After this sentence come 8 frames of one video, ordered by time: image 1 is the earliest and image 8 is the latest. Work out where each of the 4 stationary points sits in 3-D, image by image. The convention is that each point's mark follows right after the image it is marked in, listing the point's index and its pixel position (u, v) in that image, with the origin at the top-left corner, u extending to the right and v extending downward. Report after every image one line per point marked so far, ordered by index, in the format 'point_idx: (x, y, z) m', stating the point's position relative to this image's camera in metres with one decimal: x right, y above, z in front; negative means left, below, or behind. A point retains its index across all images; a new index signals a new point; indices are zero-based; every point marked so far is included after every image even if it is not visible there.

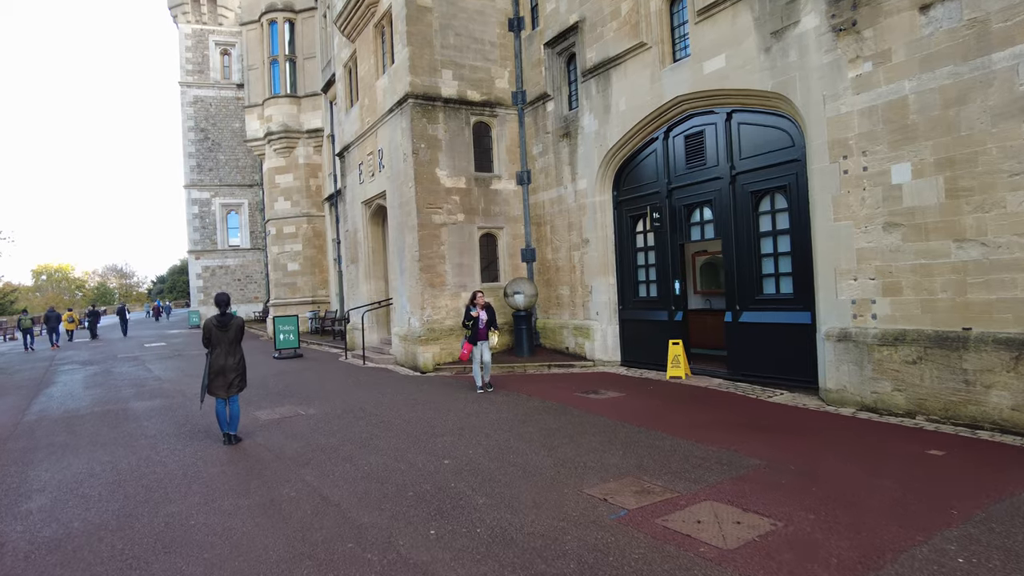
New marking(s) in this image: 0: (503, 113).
0: (-0.2, +3.7, +13.4) m
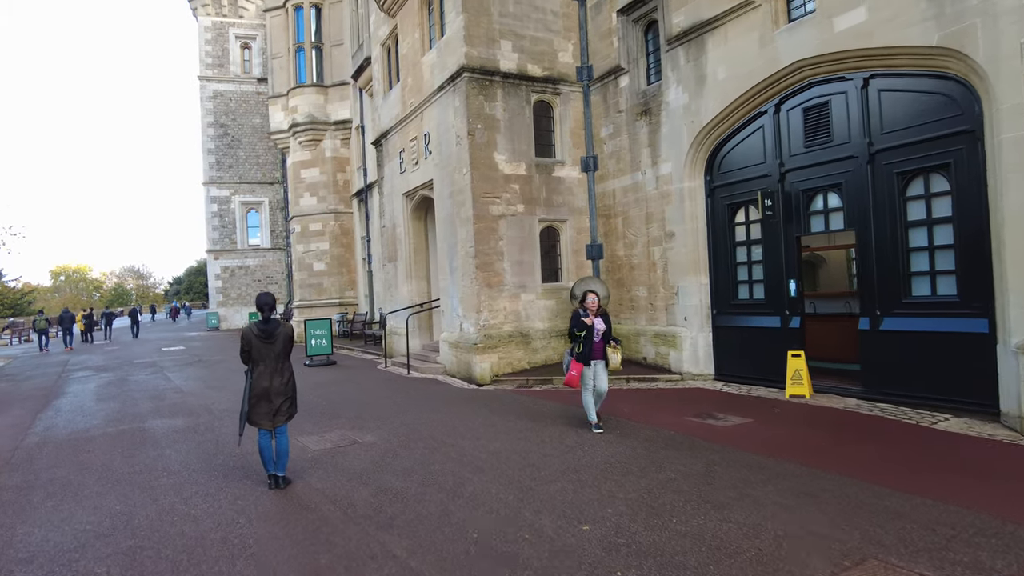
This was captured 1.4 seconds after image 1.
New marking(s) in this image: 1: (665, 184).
0: (+1.1, +3.7, +11.9) m
1: (+2.5, +1.7, +10.4) m
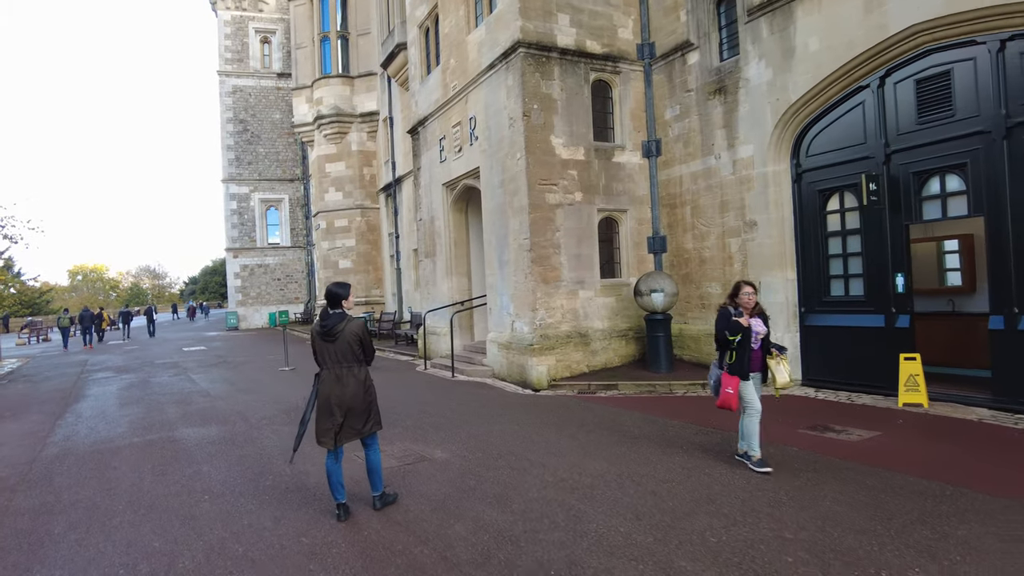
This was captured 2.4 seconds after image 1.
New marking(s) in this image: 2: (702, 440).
0: (+2.0, +3.8, +10.9) m
1: (+3.4, +1.8, +9.4) m
2: (+1.8, -1.5, +6.0) m
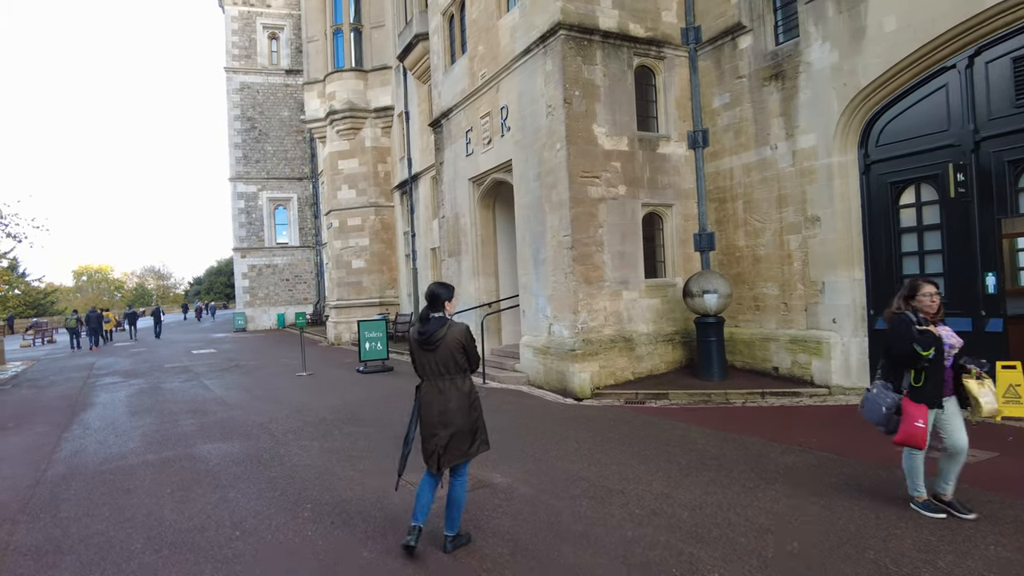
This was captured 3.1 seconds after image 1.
0: (+2.6, +3.8, +10.2) m
1: (+4.0, +1.8, +8.7) m
2: (+2.4, -1.5, +5.3) m
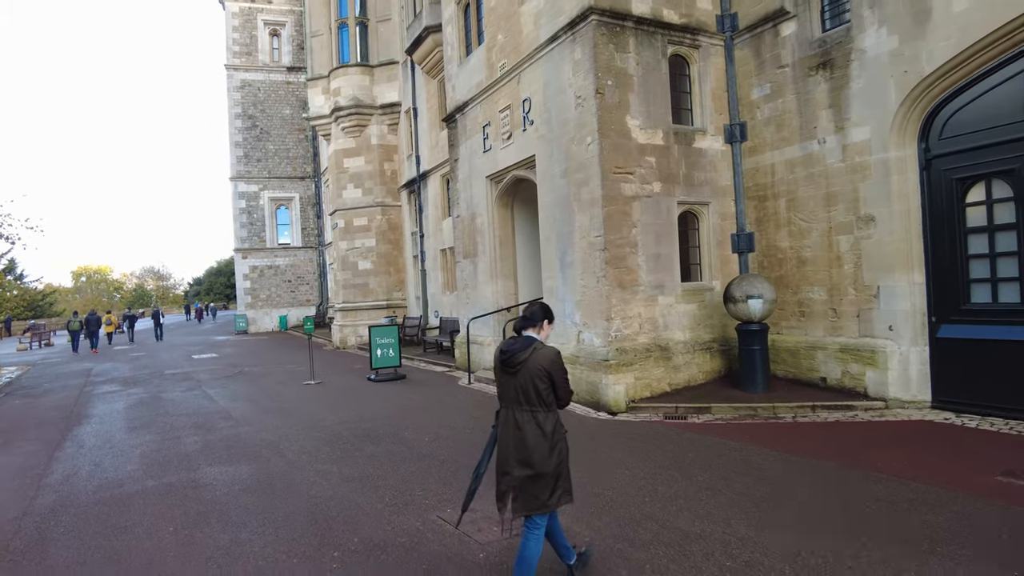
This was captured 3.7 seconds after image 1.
0: (+3.0, +3.7, +9.5) m
1: (+4.4, +1.7, +8.0) m
2: (+2.8, -1.5, +4.6) m
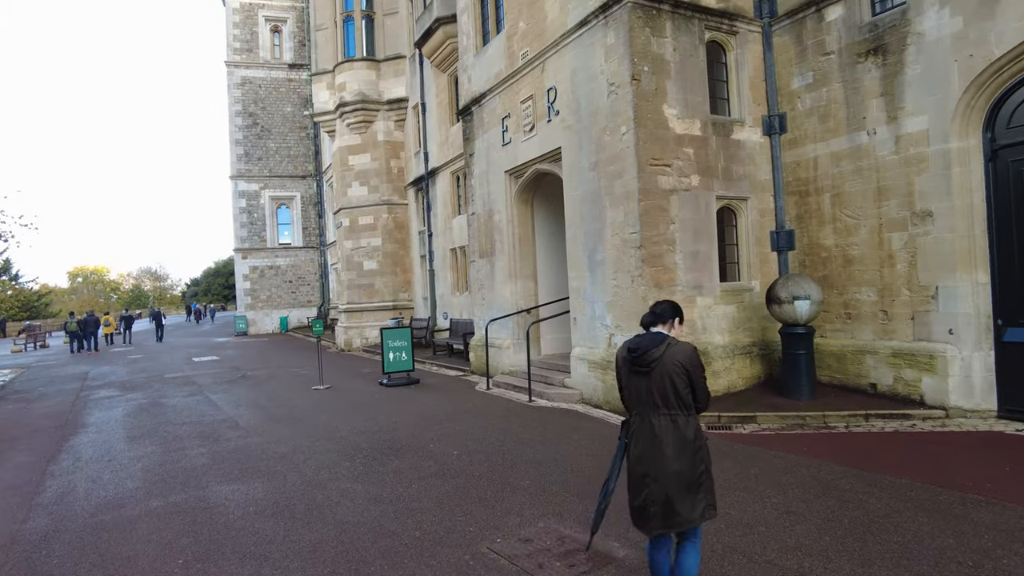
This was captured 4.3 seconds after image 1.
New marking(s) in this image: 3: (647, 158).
0: (+3.3, +3.7, +9.0) m
1: (+4.8, +1.7, +7.5) m
2: (+3.1, -1.5, +4.1) m
3: (+1.7, +1.6, +7.9) m
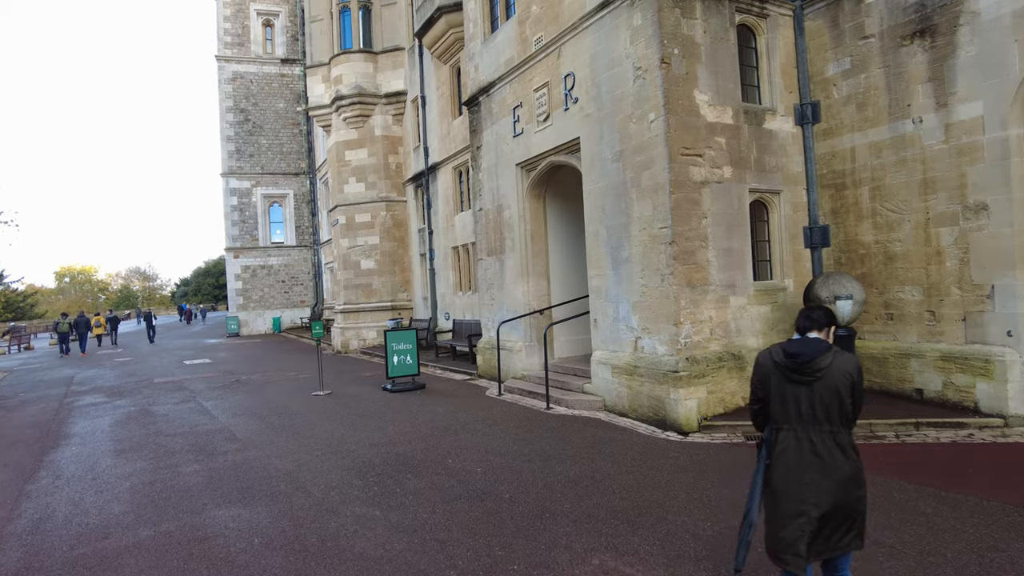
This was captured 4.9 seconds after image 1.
0: (+3.6, +3.7, +8.4) m
1: (+5.0, +1.7, +7.0) m
2: (+3.4, -1.5, +3.5) m
3: (+1.9, +1.6, +7.3) m
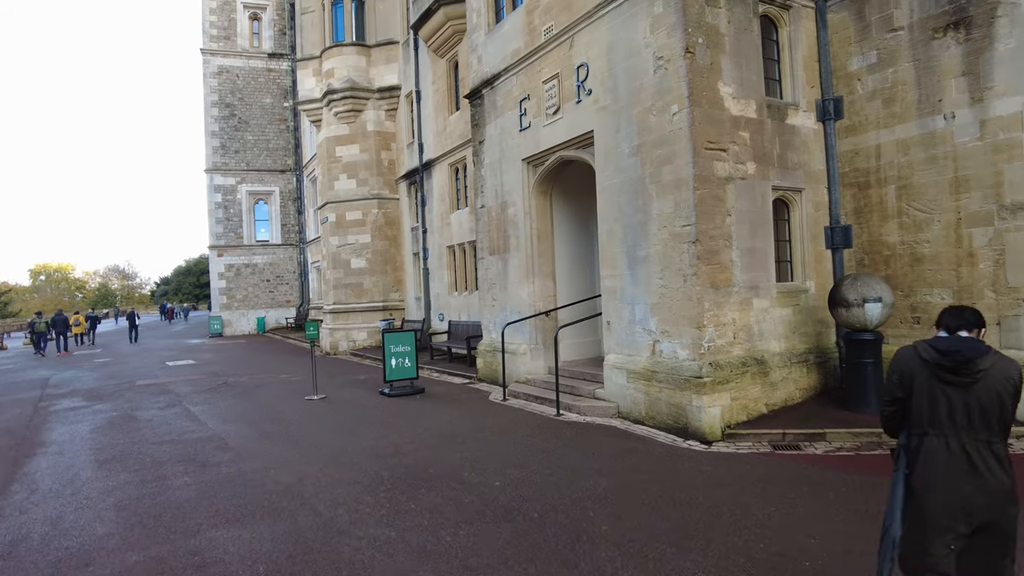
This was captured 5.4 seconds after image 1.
0: (+3.7, +3.7, +8.1) m
1: (+5.2, +1.7, +6.7) m
2: (+3.7, -1.5, +3.2) m
3: (+2.1, +1.6, +7.0) m
